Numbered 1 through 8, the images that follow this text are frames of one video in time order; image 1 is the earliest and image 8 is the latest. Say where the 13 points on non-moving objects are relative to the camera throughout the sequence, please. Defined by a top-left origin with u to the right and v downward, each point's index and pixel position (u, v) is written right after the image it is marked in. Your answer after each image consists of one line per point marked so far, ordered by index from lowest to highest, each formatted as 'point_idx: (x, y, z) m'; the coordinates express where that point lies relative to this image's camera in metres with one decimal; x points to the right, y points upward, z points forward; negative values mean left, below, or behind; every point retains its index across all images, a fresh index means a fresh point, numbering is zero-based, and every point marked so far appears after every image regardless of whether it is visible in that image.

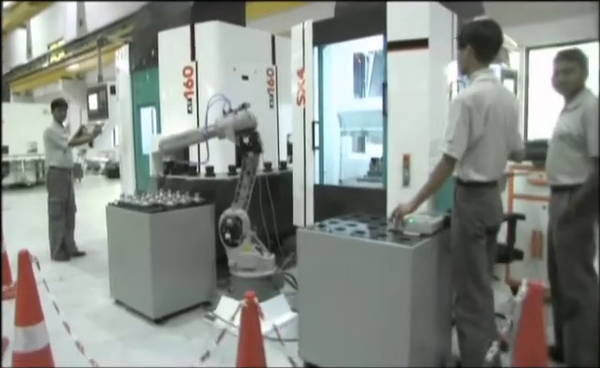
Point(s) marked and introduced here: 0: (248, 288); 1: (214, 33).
0: (-0.4, -0.8, +2.8) m
1: (-0.9, +1.5, +3.8) m
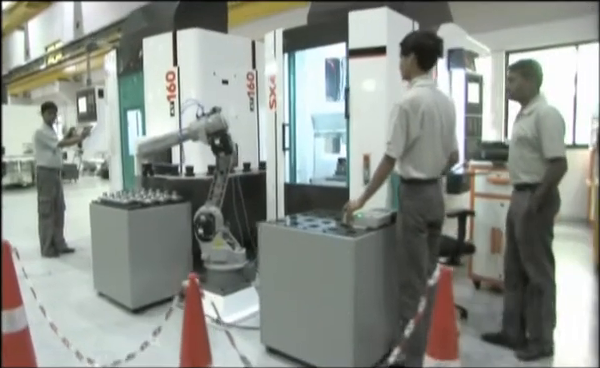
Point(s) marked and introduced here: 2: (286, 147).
0: (-0.6, -0.8, +3.0) m
1: (-1.1, +1.5, +4.0) m
2: (-0.2, +0.4, +3.6) m
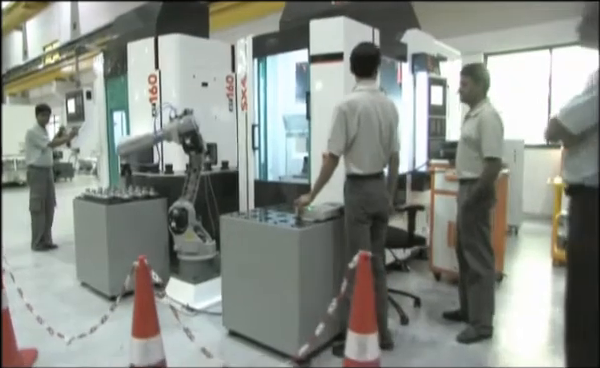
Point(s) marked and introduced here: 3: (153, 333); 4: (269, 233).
0: (-0.9, -0.7, +3.2) m
1: (-1.4, +1.6, +4.3) m
2: (-0.5, +0.4, +3.9) m
3: (-0.7, -0.7, +1.7) m
4: (-0.2, -0.3, +2.3) m
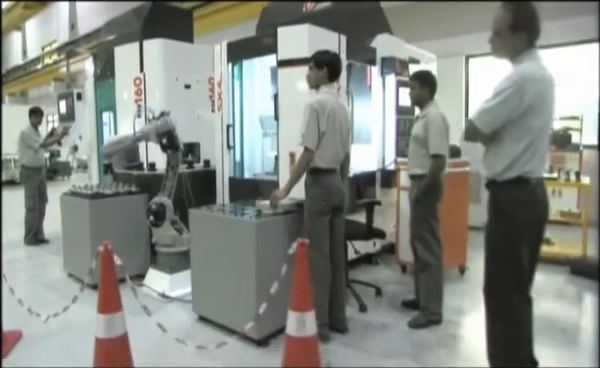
0: (-1.2, -0.7, +3.5) m
1: (-1.7, +1.6, +4.5) m
2: (-0.8, +0.4, +4.1) m
3: (-0.9, -0.6, +1.9) m
4: (-0.5, -0.3, +2.6) m
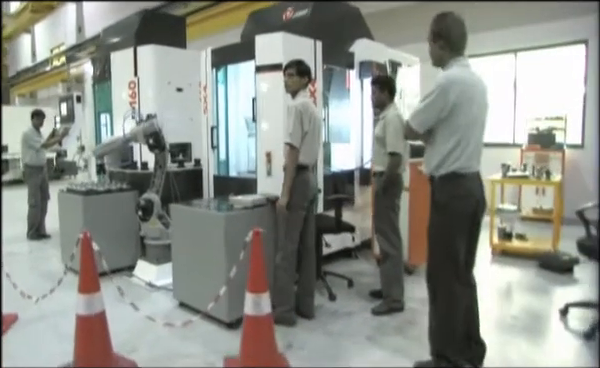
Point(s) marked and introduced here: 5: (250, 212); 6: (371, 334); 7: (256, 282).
0: (-1.4, -0.7, +3.7) m
1: (-1.9, +1.6, +4.8) m
2: (-1.0, +0.4, +4.4) m
3: (-1.2, -0.6, +2.2) m
4: (-0.7, -0.2, +2.8) m
5: (-0.4, -0.2, +2.8) m
6: (+0.5, -1.1, +2.8) m
7: (-0.2, -0.5, +2.2) m
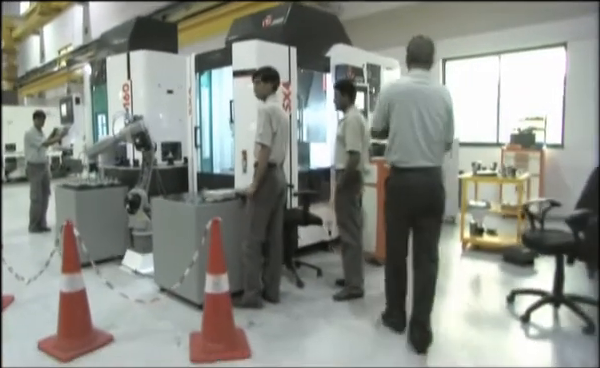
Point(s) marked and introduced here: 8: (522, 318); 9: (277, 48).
0: (-1.7, -0.6, +4.1) m
1: (-2.1, +1.7, +5.1) m
2: (-1.2, +0.5, +4.7) m
3: (-1.5, -0.6, +2.5) m
4: (-1.0, -0.2, +3.1) m
5: (-0.7, -0.2, +3.1) m
6: (+0.2, -1.1, +3.1) m
7: (-0.5, -0.5, +2.5) m
8: (+1.8, -1.1, +3.1) m
9: (-0.2, +1.4, +3.9) m
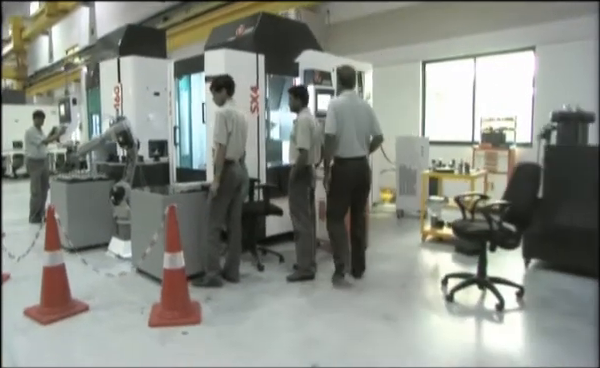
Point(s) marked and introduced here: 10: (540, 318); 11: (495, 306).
0: (-2.1, -0.6, +4.5) m
1: (-2.4, +1.7, +5.6) m
2: (-1.6, +0.6, +5.1) m
3: (-1.9, -0.5, +3.0) m
4: (-1.4, -0.1, +3.6) m
5: (-1.1, -0.1, +3.6) m
6: (-0.2, -1.0, +3.5) m
7: (-1.0, -0.5, +2.9) m
8: (+1.3, -1.0, +3.5) m
9: (-0.6, +1.4, +4.3) m
10: (+2.0, -1.1, +3.2) m
11: (+1.7, -1.1, +3.3) m
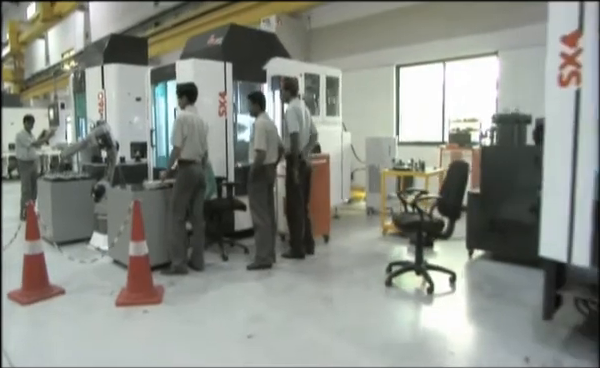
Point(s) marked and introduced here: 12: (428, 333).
0: (-2.5, -0.5, +4.9) m
1: (-2.9, +1.8, +6.0) m
2: (-2.0, +0.6, +5.5) m
3: (-2.3, -0.5, +3.4) m
4: (-1.8, -0.1, +4.0) m
5: (-1.5, -0.1, +4.0) m
6: (-0.6, -1.0, +3.9) m
7: (-1.4, -0.4, +3.3) m
8: (+0.9, -1.0, +3.9) m
9: (-1.1, +1.5, +4.7) m
10: (+1.6, -1.1, +3.6) m
11: (+1.3, -1.0, +3.8) m
12: (+1.0, -1.2, +3.1) m
